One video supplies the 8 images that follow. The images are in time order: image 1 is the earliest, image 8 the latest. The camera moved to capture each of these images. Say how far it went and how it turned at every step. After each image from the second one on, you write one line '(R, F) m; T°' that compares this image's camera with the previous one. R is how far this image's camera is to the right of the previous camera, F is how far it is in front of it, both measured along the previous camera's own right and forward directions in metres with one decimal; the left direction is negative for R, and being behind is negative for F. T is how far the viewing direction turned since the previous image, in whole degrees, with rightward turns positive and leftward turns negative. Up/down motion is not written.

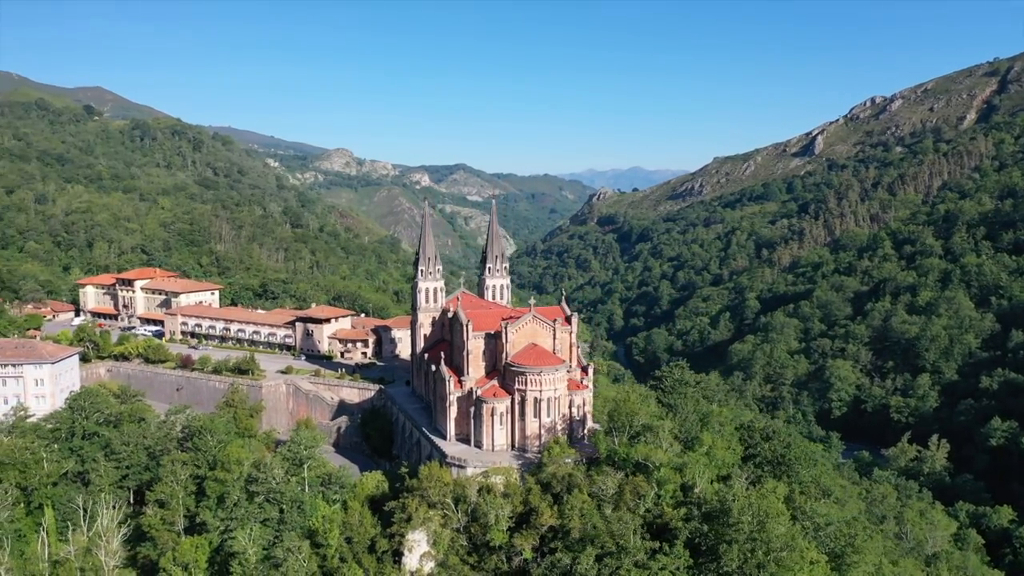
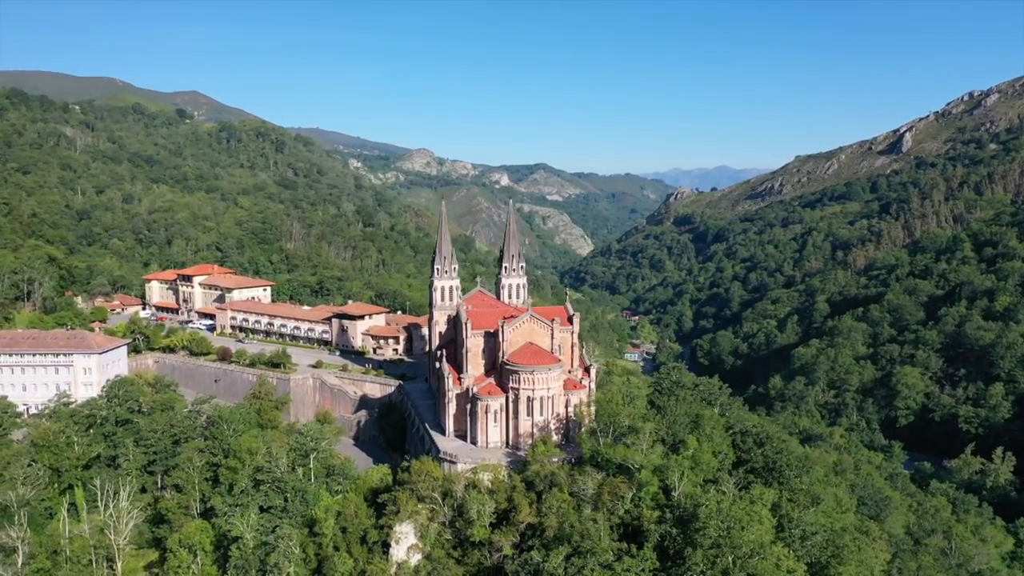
(+3.4, -0.2) m; -6°
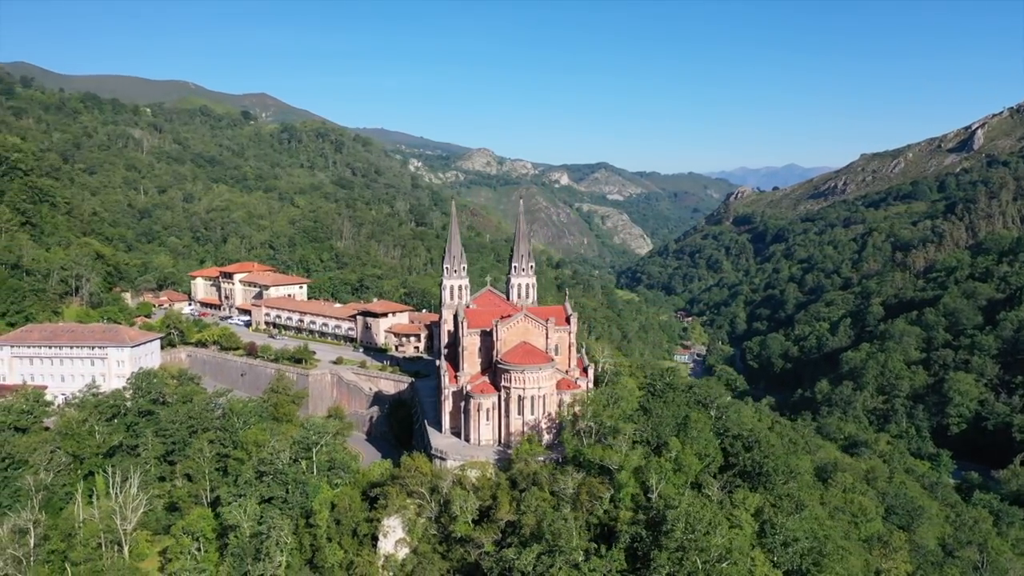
(+2.8, -0.2) m; -4°
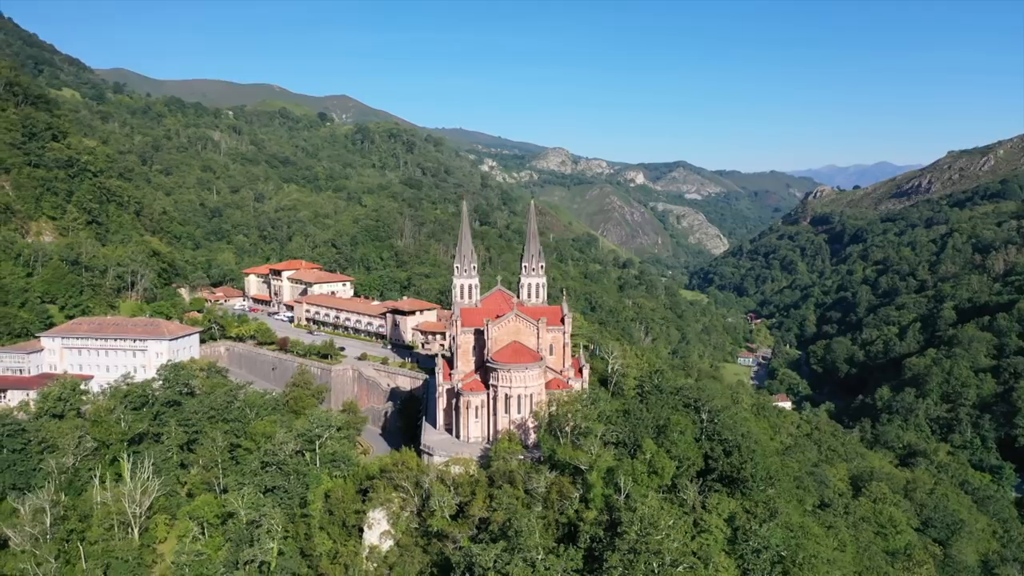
(+3.6, -0.2) m; -6°
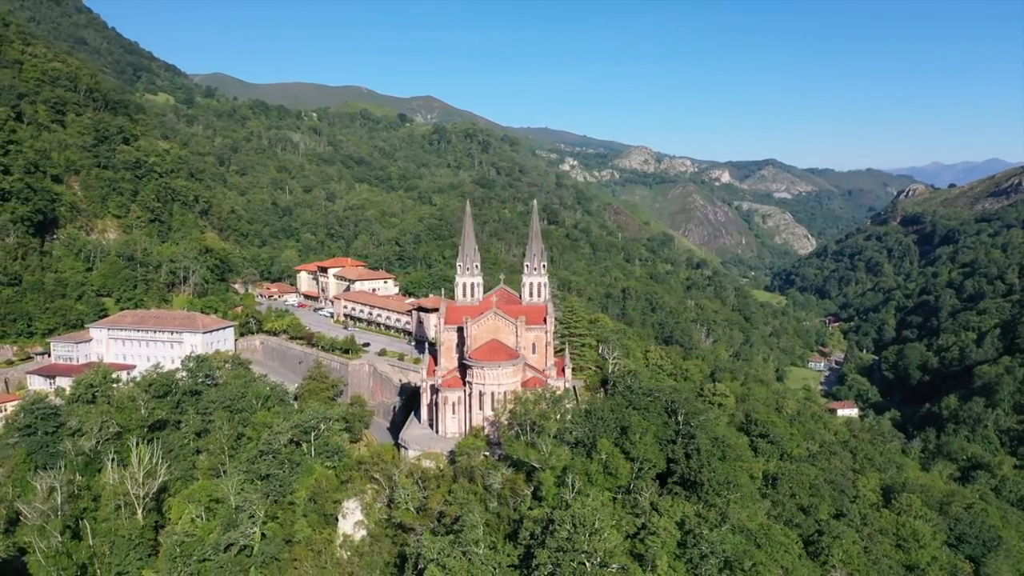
(+4.5, -0.2) m; -6°
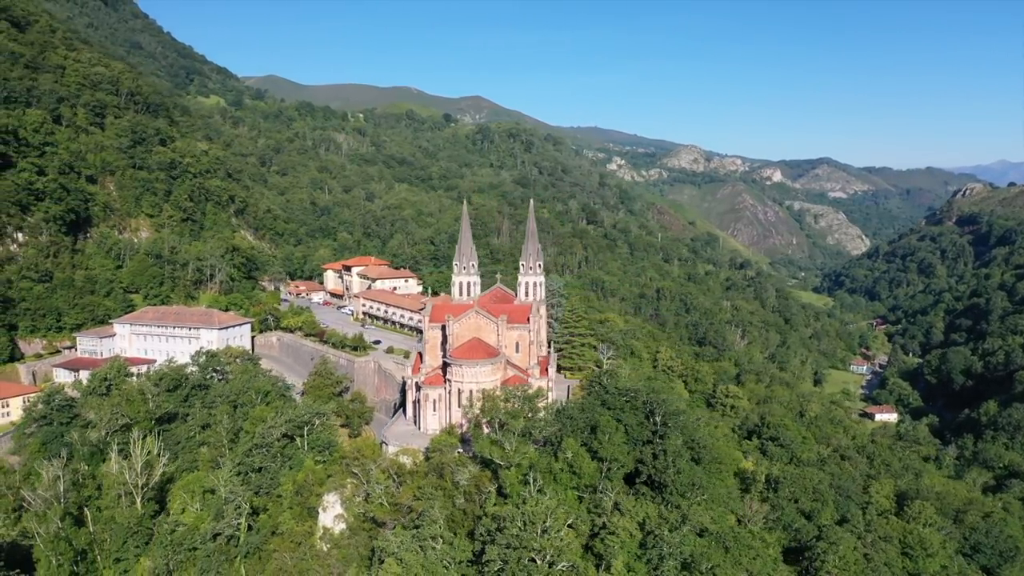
(+2.9, -0.1) m; -4°
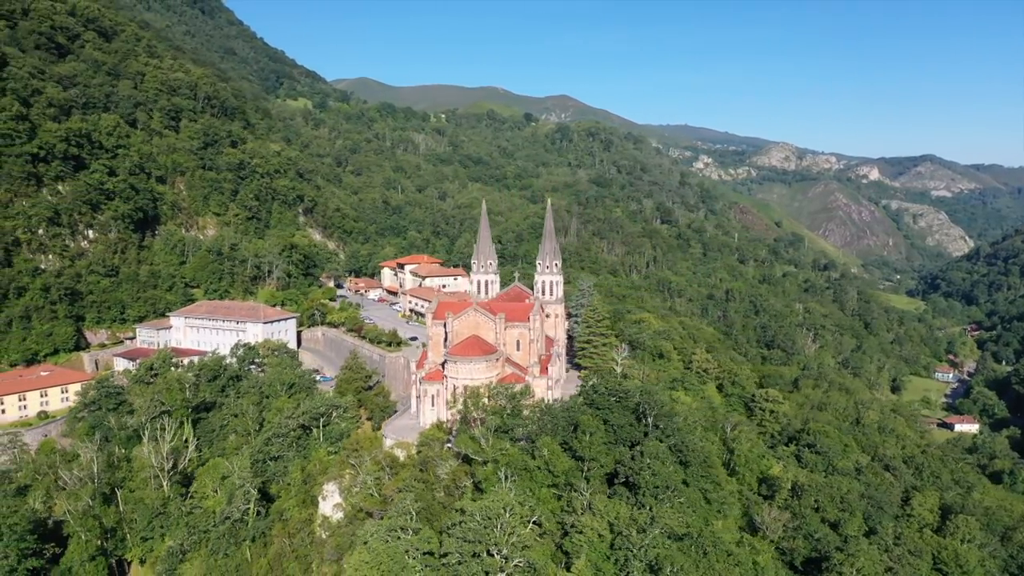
(+3.8, -0.1) m; -6°
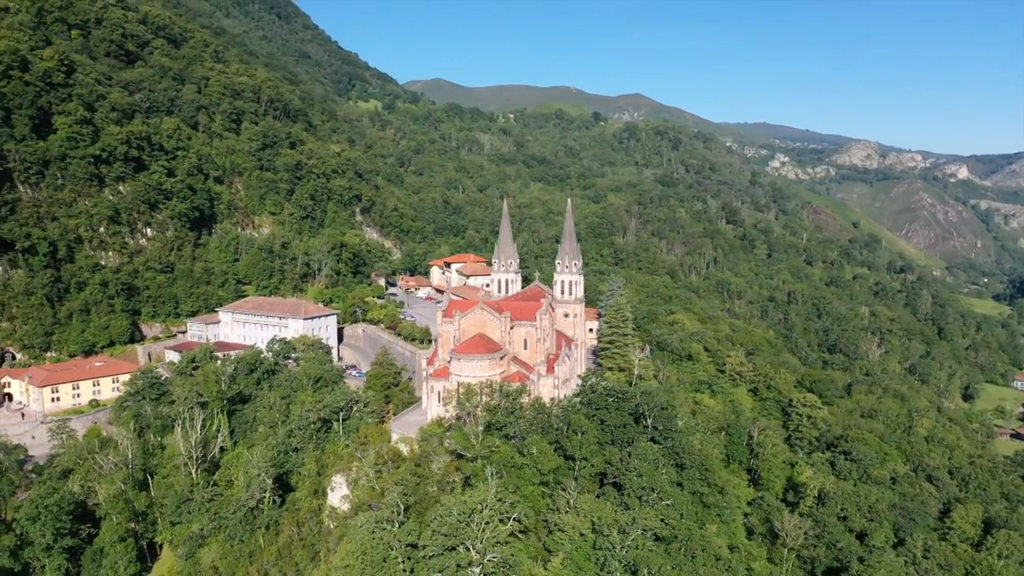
(+2.9, -0.1) m; -5°
